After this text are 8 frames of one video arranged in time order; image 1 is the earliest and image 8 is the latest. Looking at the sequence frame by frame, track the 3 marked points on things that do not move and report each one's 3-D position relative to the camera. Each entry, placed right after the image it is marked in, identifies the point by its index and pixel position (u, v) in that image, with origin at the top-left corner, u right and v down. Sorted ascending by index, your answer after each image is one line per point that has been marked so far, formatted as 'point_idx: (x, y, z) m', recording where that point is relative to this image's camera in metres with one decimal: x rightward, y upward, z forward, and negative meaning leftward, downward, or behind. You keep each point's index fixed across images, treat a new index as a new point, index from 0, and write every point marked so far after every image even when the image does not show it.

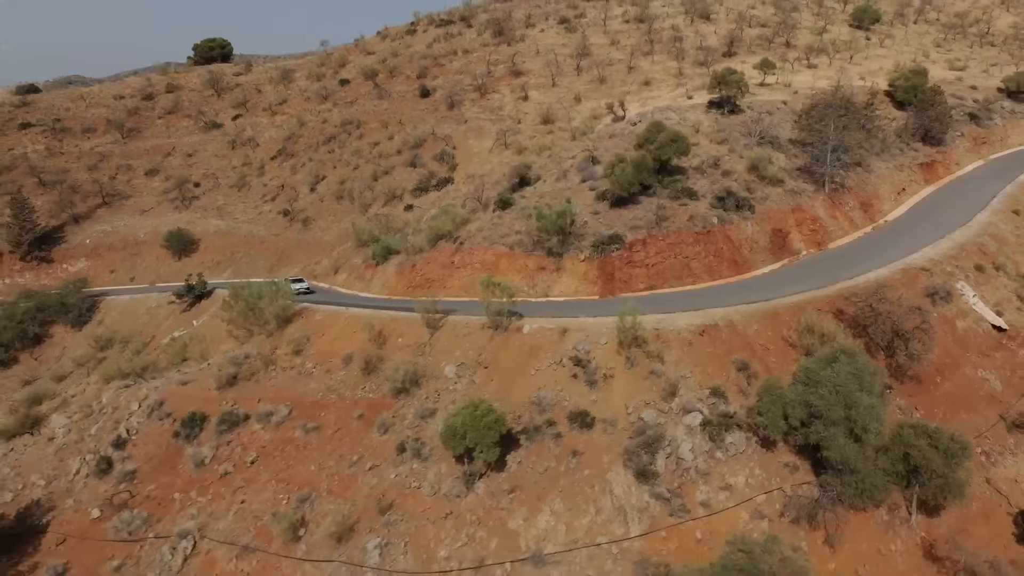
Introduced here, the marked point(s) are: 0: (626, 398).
0: (+2.8, -2.8, +19.2) m
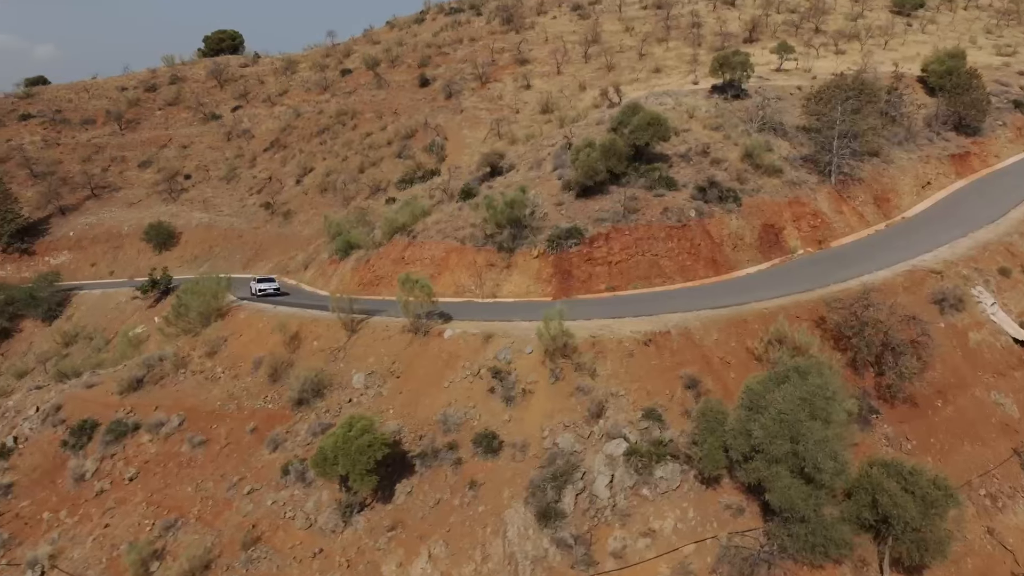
0: (+0.7, -2.7, +16.2) m
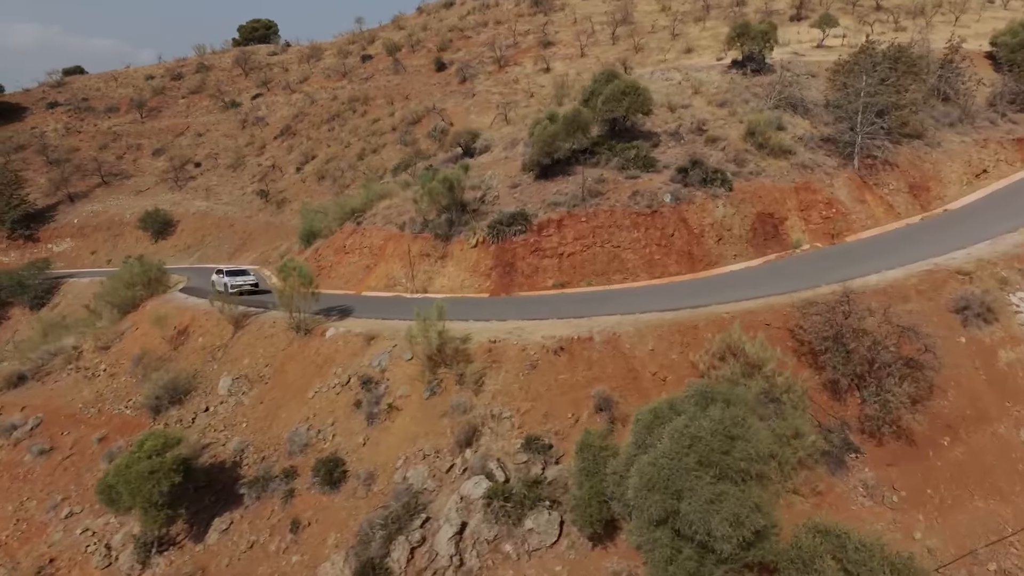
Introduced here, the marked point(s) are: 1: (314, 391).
0: (-1.8, -2.6, +12.8) m
1: (-3.8, -2.0, +14.6) m
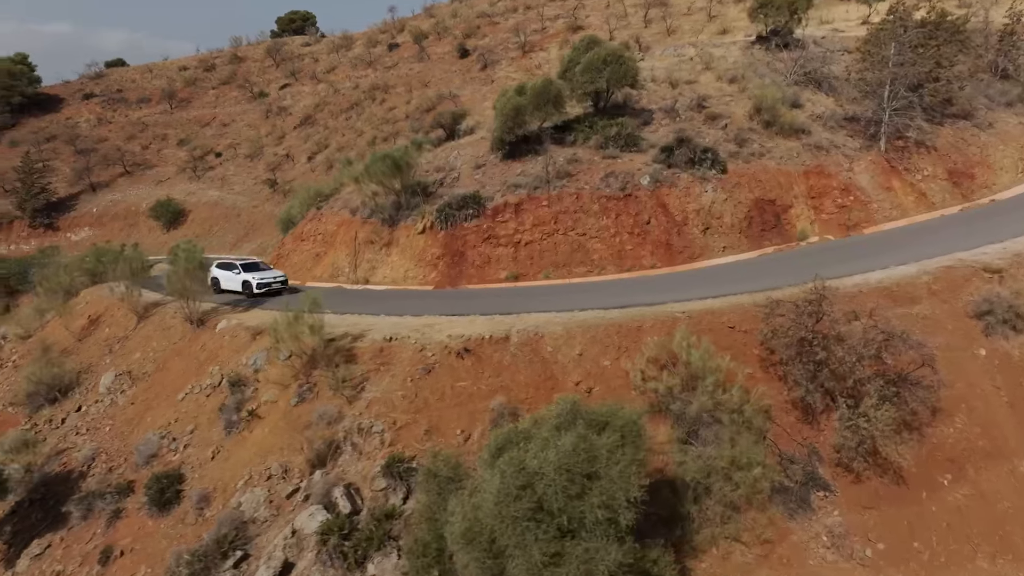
0: (-3.6, -2.4, +10.6) m
1: (-5.4, -1.7, +12.6) m
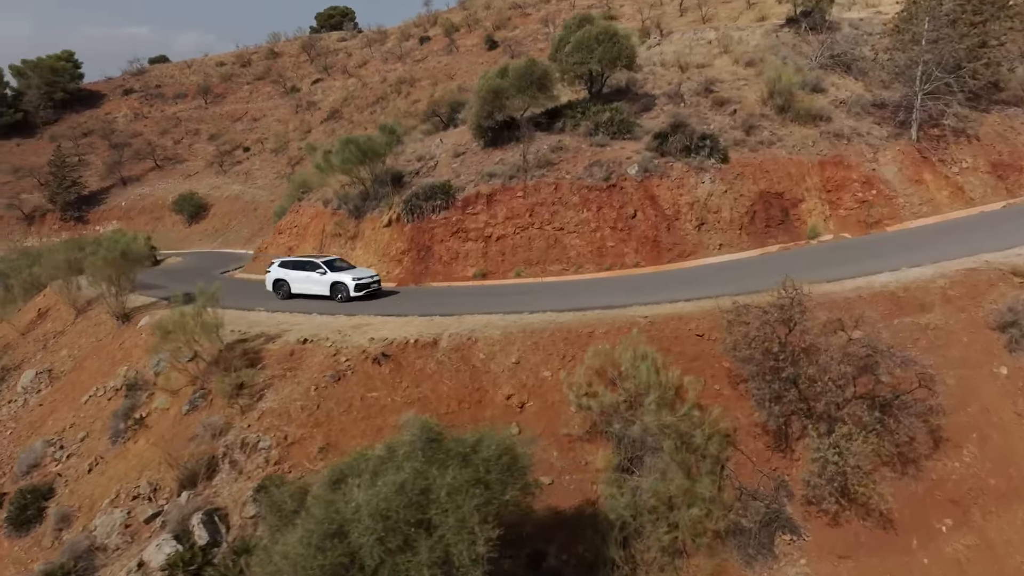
0: (-4.7, -2.3, +9.4) m
1: (-6.3, -1.6, +11.5) m
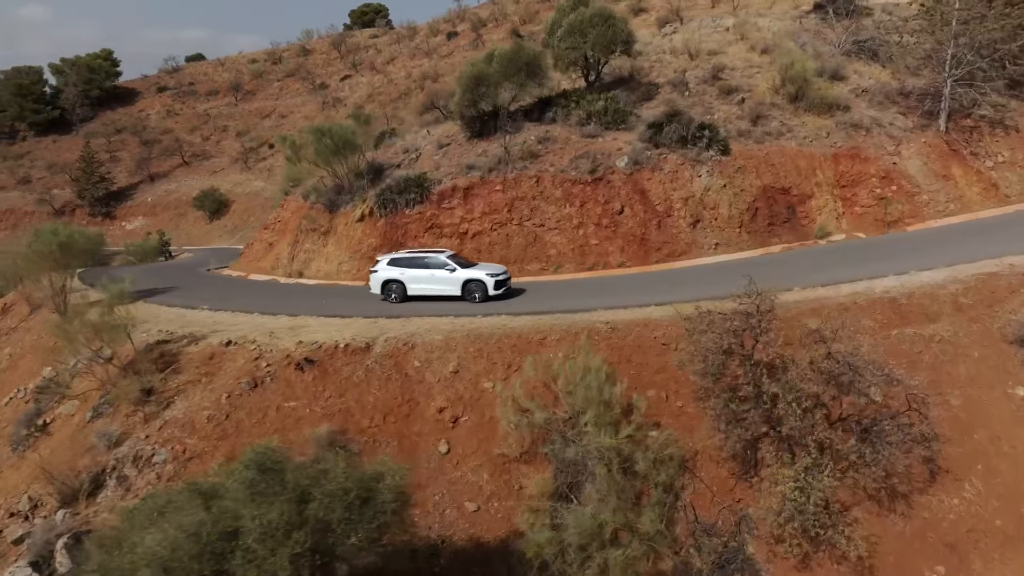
0: (-5.5, -2.2, +8.6) m
1: (-7.0, -1.5, +10.8) m
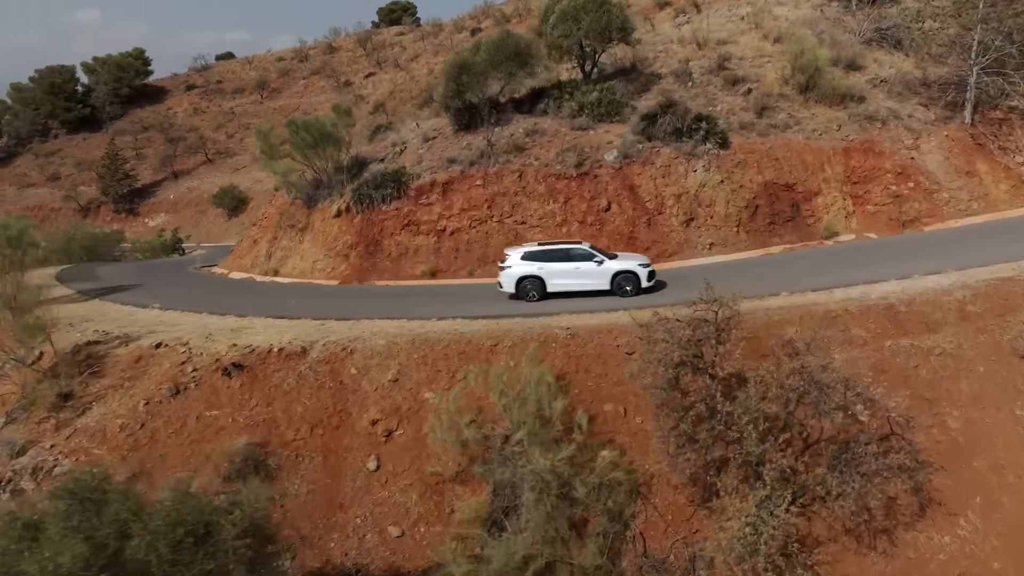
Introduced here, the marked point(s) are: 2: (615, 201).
0: (-6.2, -2.2, +8.0) m
1: (-7.6, -1.5, +10.3) m
2: (+1.8, +1.5, +13.4) m
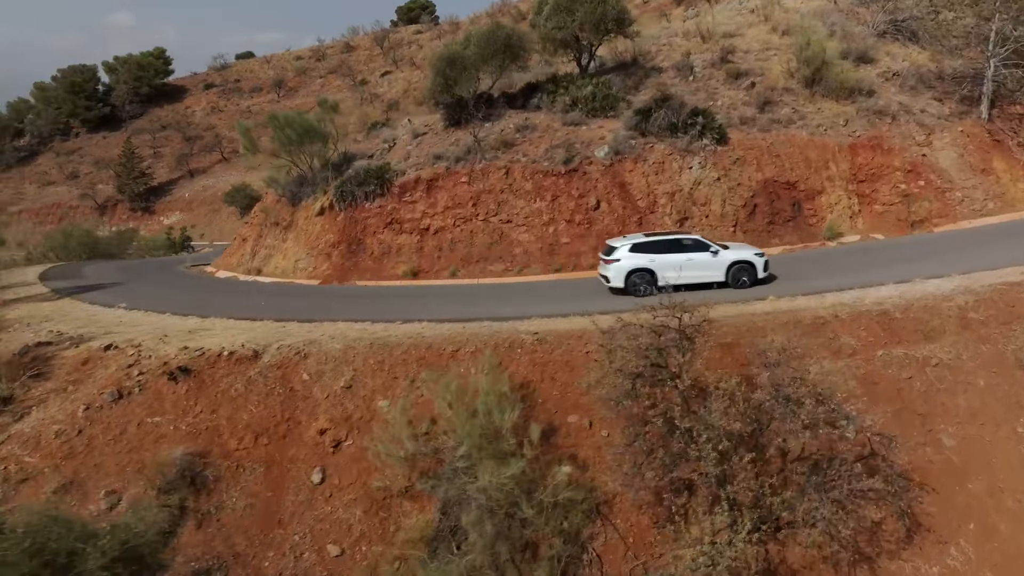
0: (-6.6, -2.2, +7.7) m
1: (-7.9, -1.4, +10.0) m
2: (+1.5, +1.5, +12.9) m
